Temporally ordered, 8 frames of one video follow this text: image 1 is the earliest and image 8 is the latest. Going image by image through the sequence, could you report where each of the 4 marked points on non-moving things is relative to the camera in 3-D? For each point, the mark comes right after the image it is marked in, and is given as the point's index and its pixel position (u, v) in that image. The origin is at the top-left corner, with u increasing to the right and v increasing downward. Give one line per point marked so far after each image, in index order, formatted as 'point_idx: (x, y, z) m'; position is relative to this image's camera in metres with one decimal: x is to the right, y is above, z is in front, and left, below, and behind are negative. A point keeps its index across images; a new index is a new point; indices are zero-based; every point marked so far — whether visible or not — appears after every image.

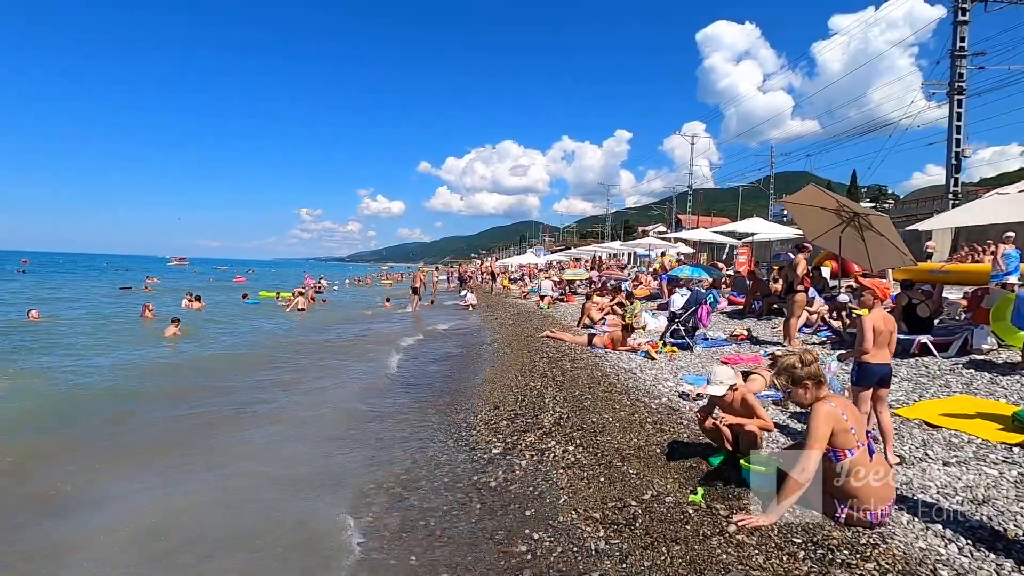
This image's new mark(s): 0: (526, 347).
0: (+0.3, -1.4, +13.3) m
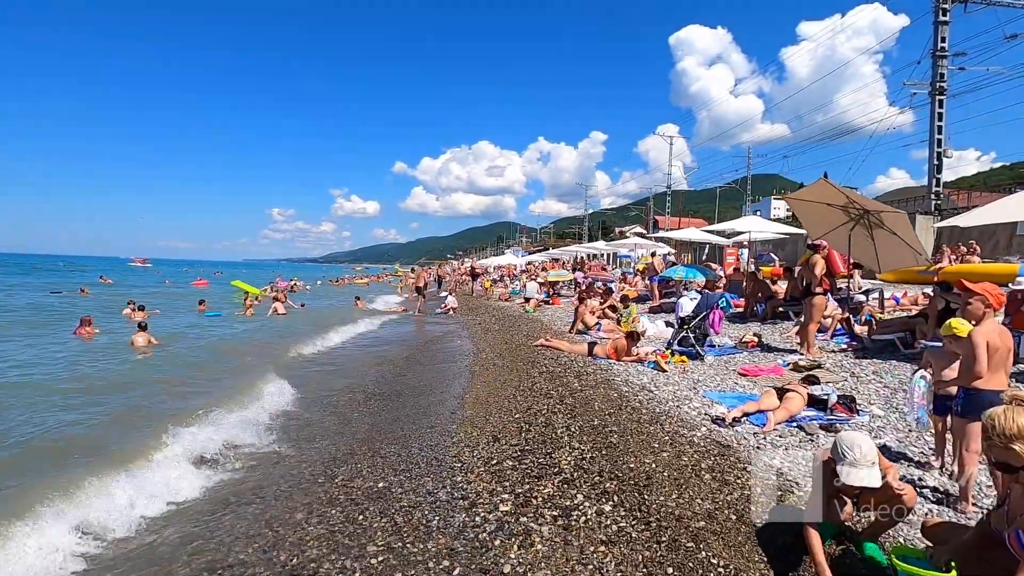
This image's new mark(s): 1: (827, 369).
0: (+0.1, -1.5, +11.9) m
1: (+6.2, -1.6, +10.6) m
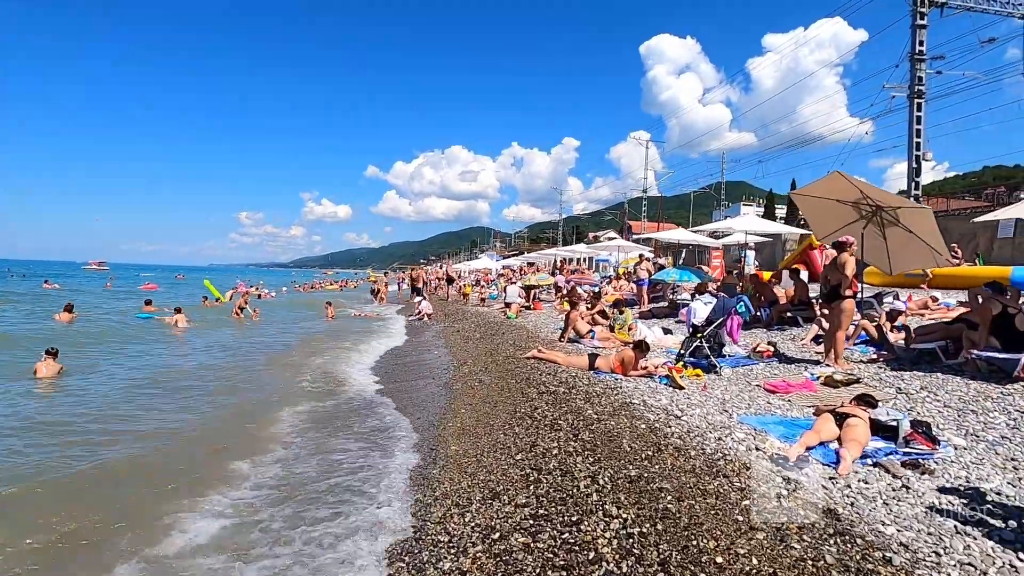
0: (-0.1, -1.6, +10.1) m
1: (+6.0, -1.7, +9.2) m
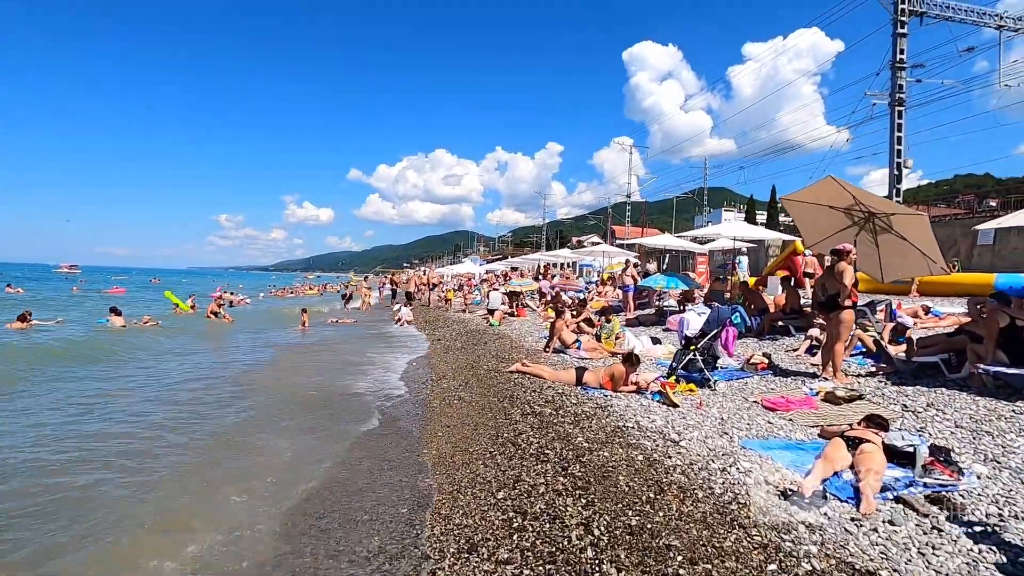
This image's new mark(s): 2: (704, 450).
0: (-0.4, -1.7, +9.4) m
1: (+5.7, -1.8, +8.7) m
2: (+2.2, -1.8, +6.0) m
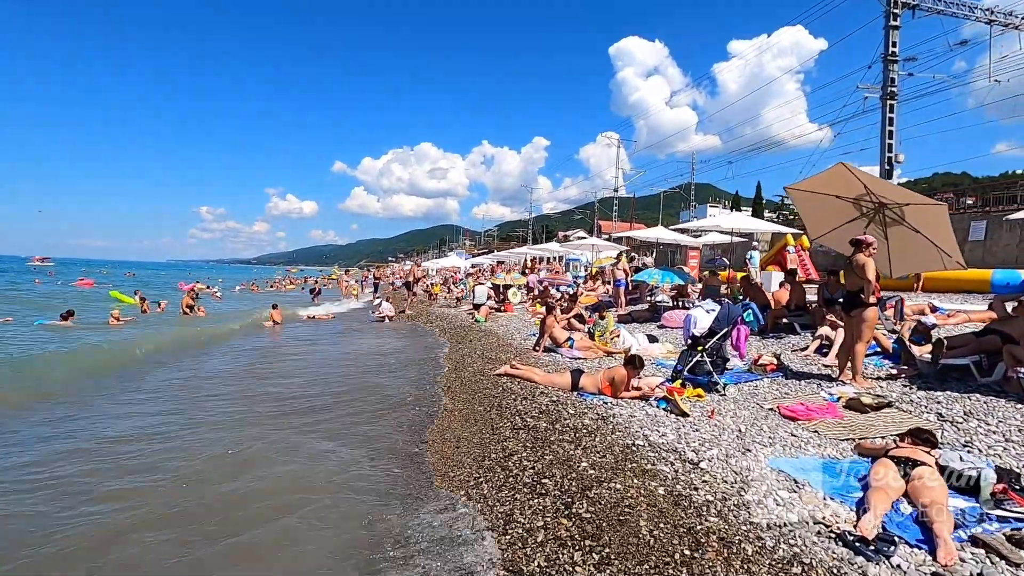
0: (-0.6, -1.6, +8.4) m
1: (+5.5, -1.8, +7.8) m
2: (+2.1, -1.7, +5.1) m
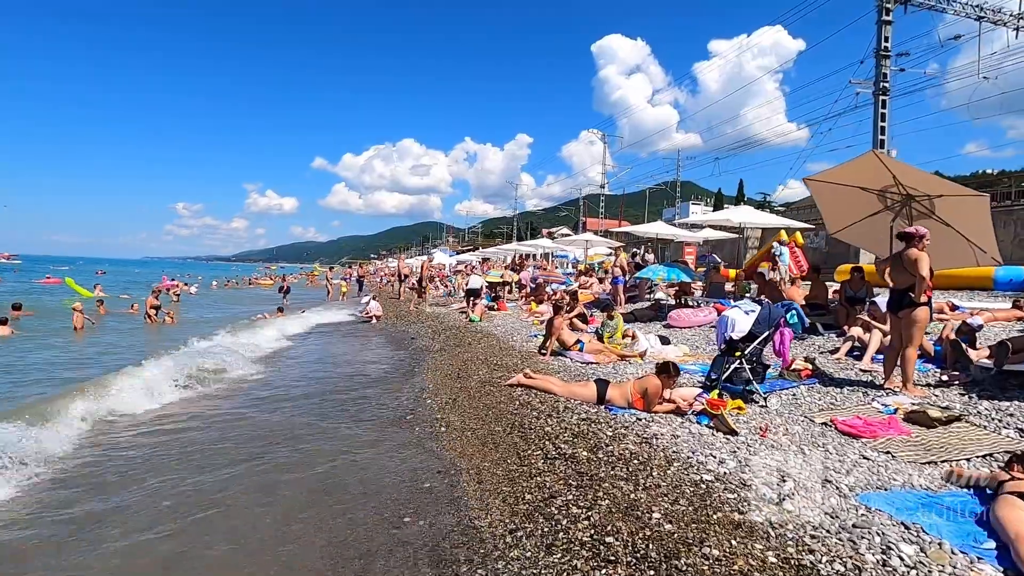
0: (-0.4, -1.6, +7.2) m
1: (+5.8, -1.7, +6.8) m
2: (+2.4, -1.7, +4.0) m
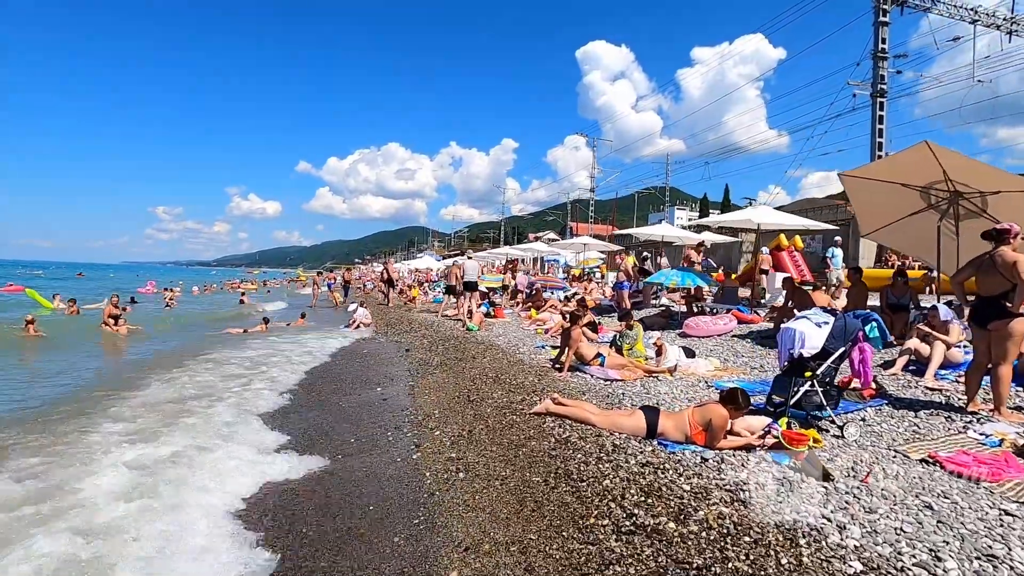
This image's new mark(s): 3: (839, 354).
0: (0.0, -1.7, +5.8) m
1: (+6.1, -1.8, +5.6) m
2: (+2.8, -1.8, +2.7) m
3: (+4.0, -0.8, +6.6) m
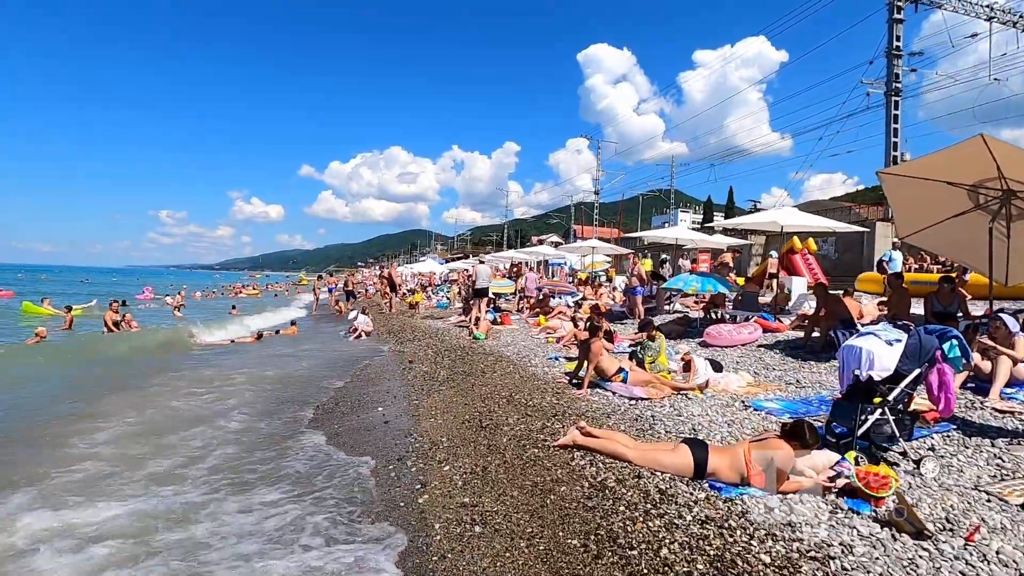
0: (+0.2, -1.8, +4.9) m
1: (+6.4, -1.9, +4.6) m
2: (+3.0, -1.9, +1.7) m
3: (+4.2, -0.9, +5.7) m
